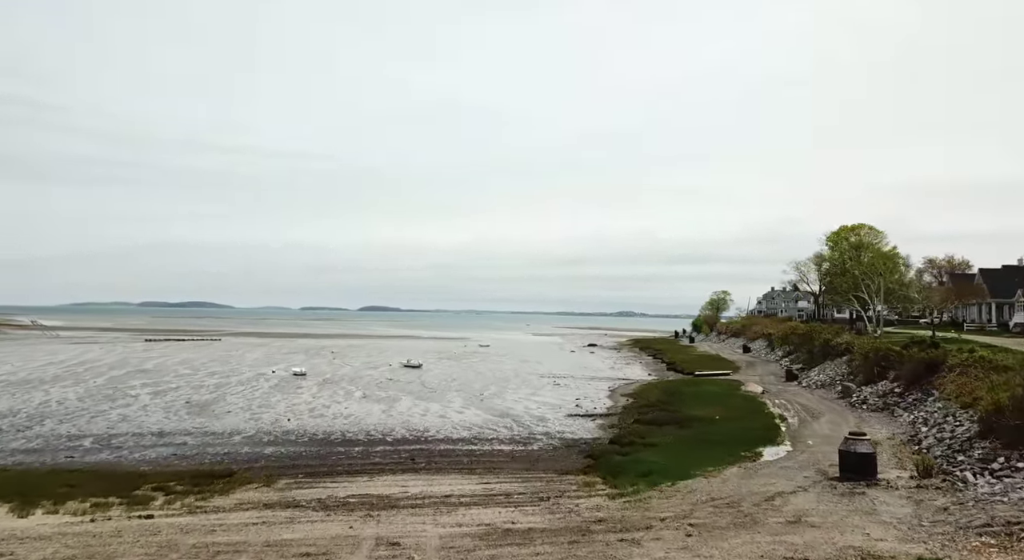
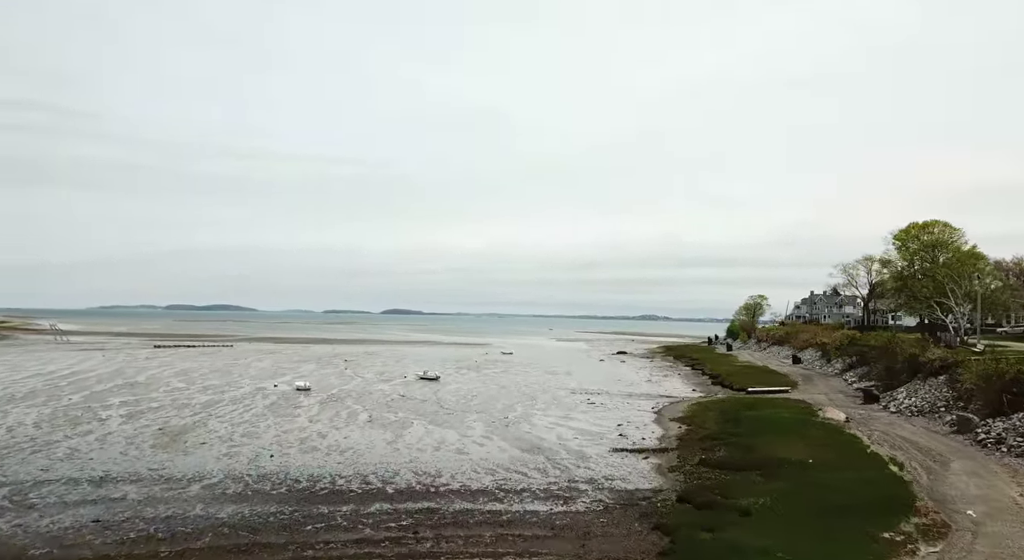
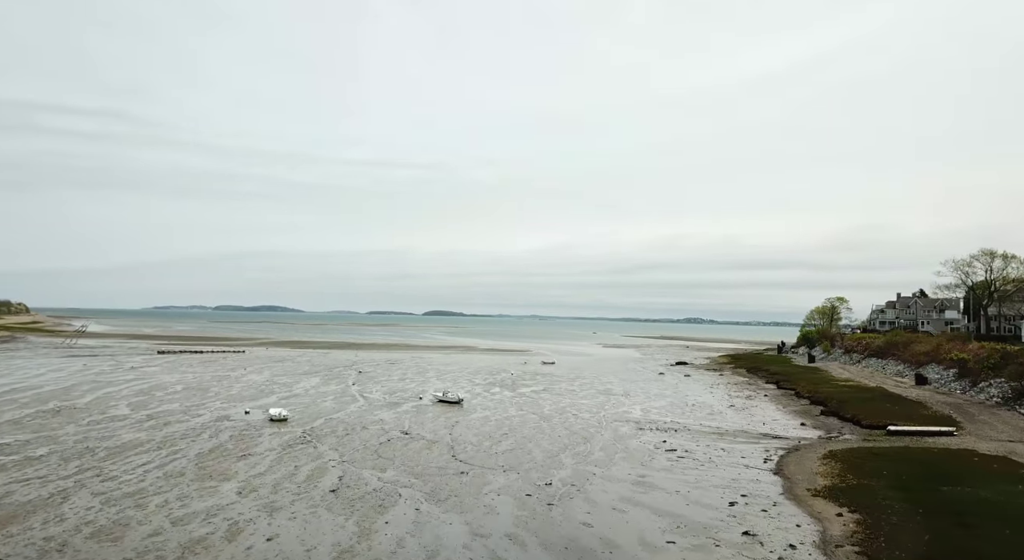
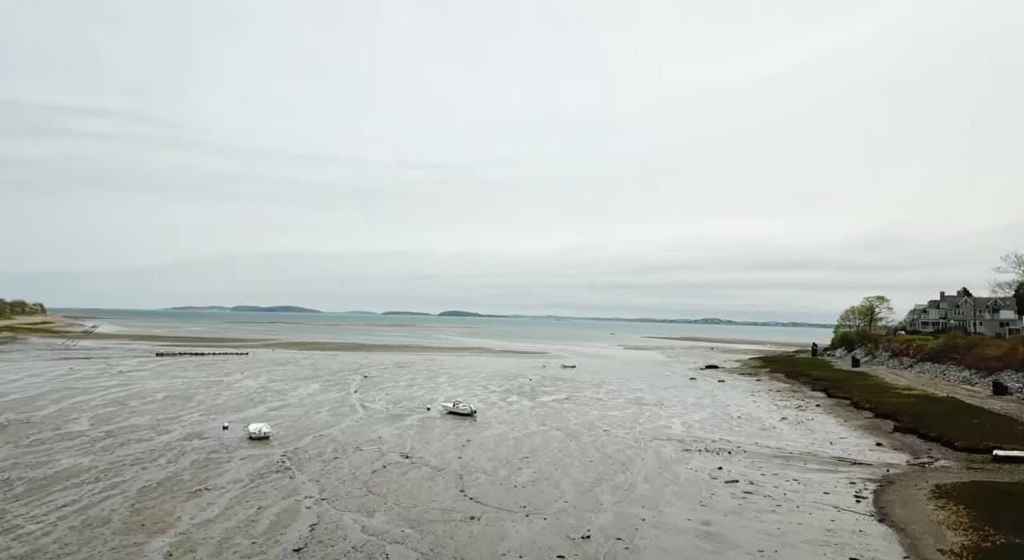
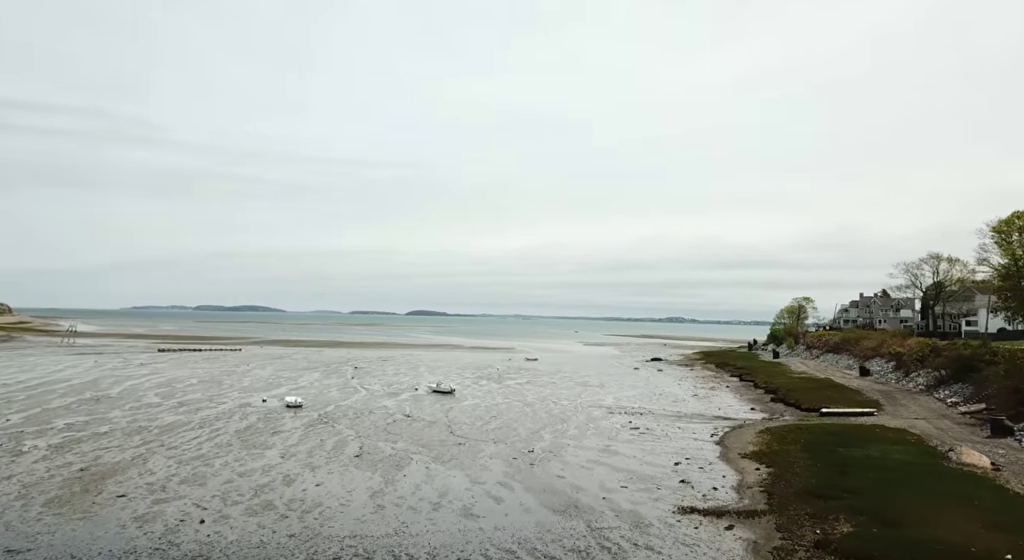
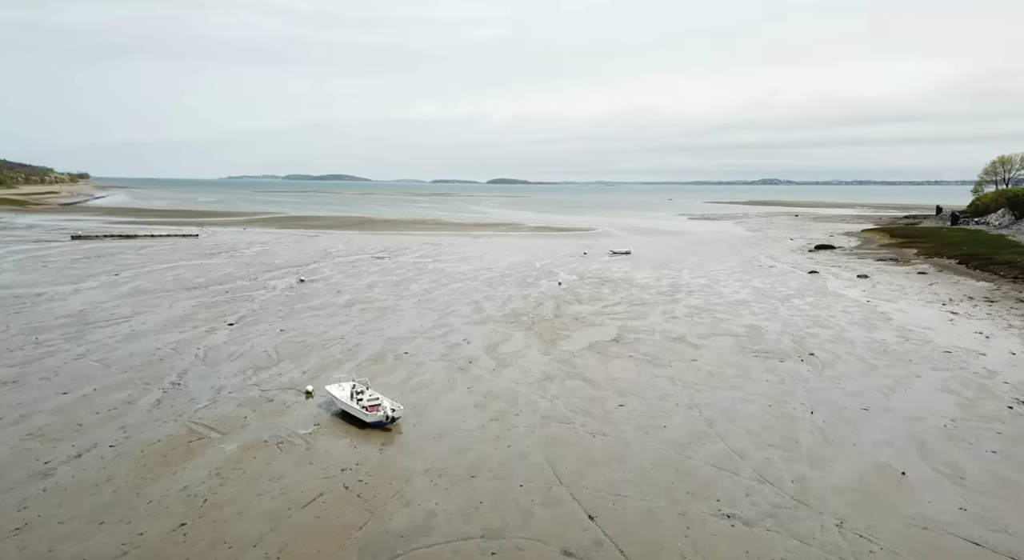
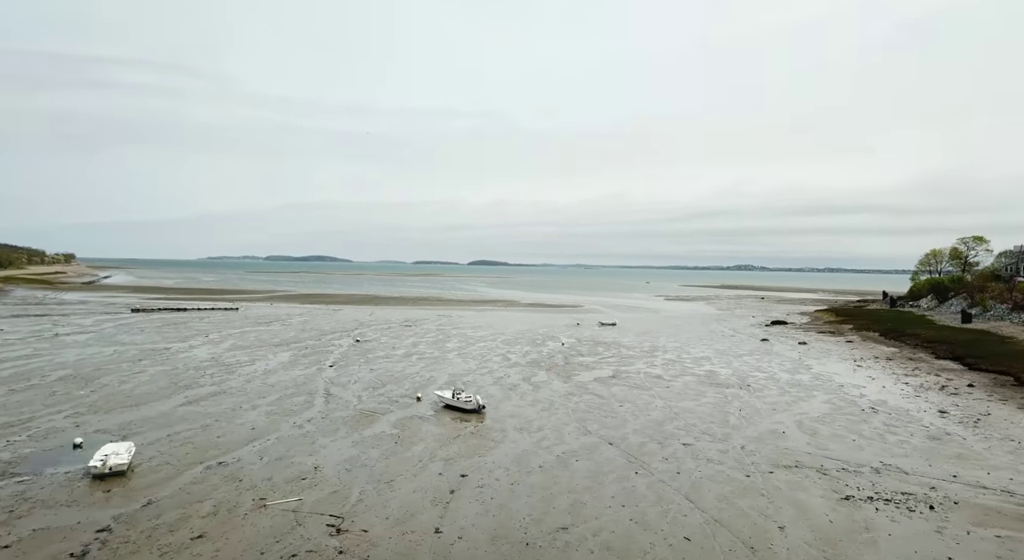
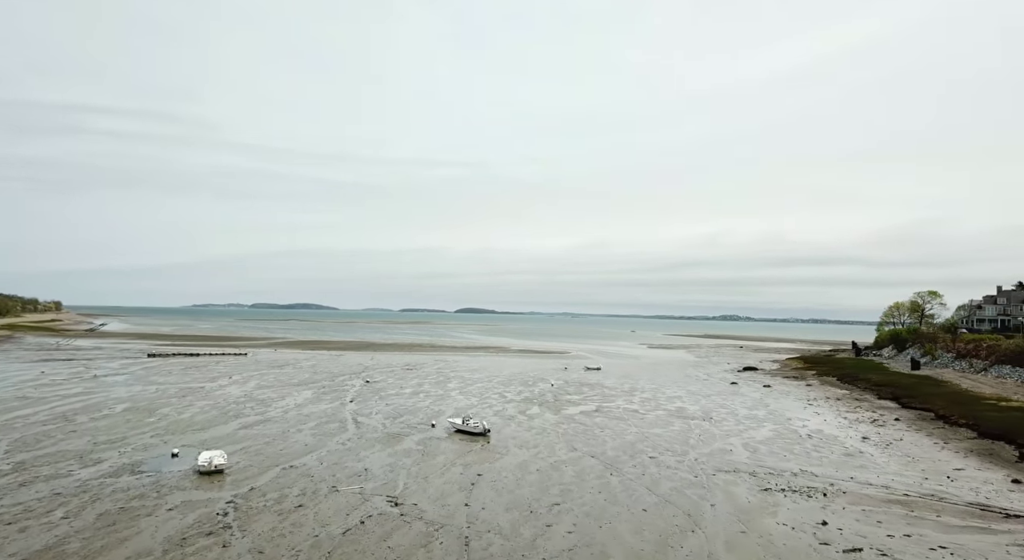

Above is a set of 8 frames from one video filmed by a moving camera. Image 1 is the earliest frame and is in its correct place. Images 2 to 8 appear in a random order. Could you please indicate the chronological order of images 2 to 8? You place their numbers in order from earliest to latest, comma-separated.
2, 5, 3, 4, 8, 7, 6
